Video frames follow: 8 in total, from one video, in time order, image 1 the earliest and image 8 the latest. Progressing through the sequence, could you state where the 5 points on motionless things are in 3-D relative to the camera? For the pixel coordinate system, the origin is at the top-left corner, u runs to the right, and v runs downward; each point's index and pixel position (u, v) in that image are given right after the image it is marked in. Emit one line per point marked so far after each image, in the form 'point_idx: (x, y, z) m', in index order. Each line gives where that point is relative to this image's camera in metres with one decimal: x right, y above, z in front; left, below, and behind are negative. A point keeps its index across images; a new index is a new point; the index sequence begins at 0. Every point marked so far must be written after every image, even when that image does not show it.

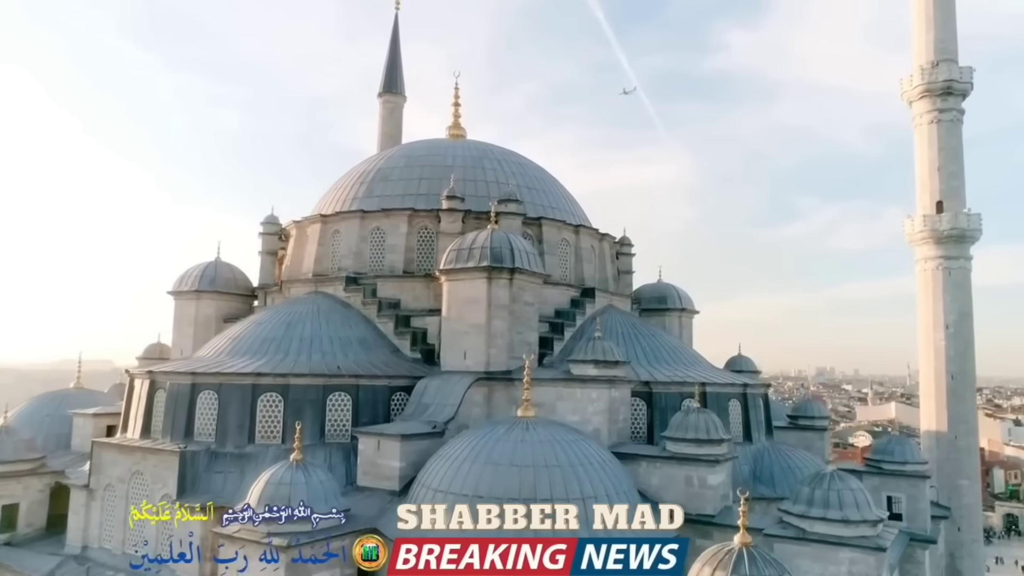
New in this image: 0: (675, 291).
0: (+4.5, -0.1, +18.3) m
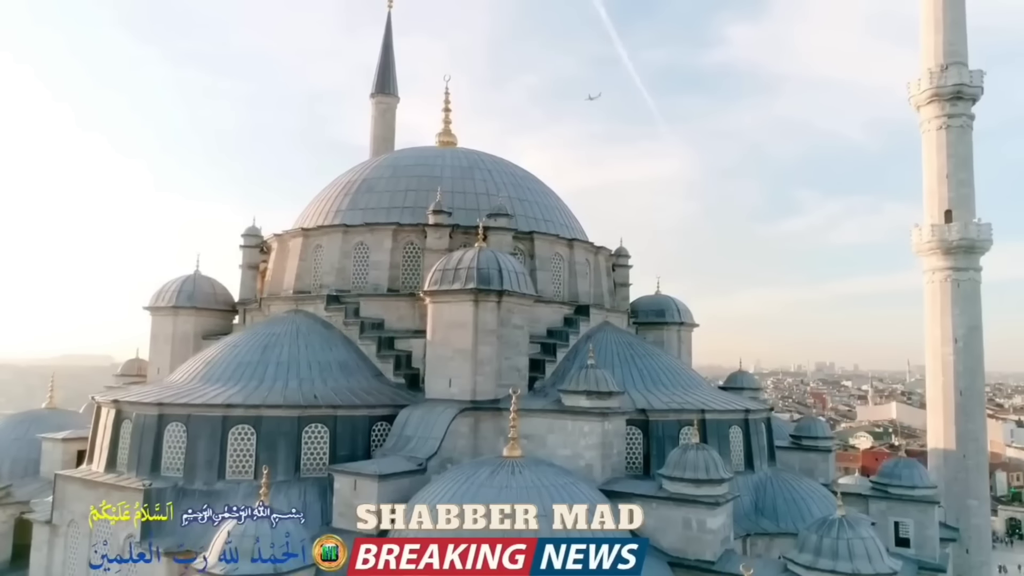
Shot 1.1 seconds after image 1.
0: (+4.3, -0.4, +17.6) m
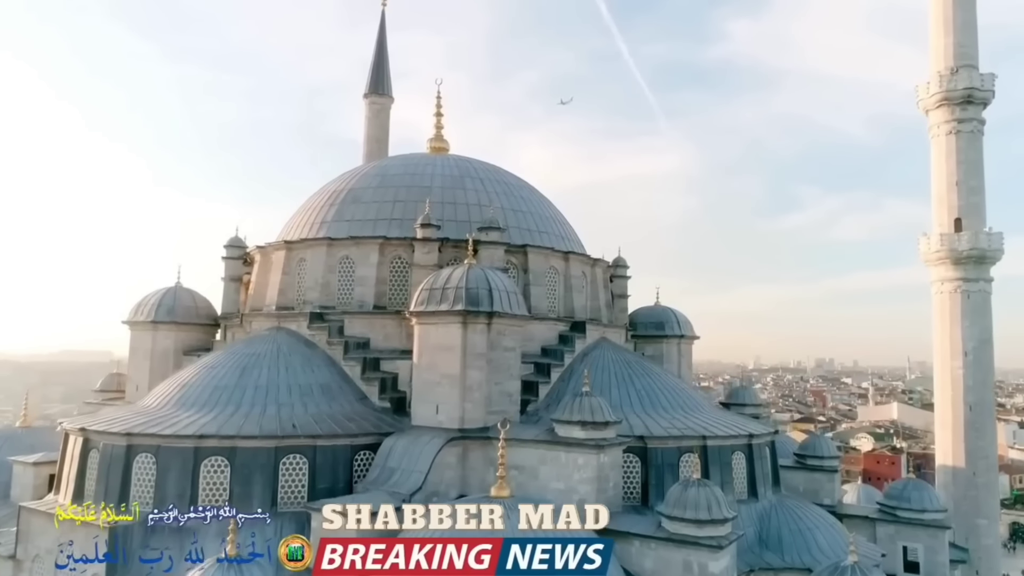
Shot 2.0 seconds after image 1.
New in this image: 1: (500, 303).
0: (+4.1, -0.7, +17.0) m
1: (-0.2, -0.2, +10.6) m
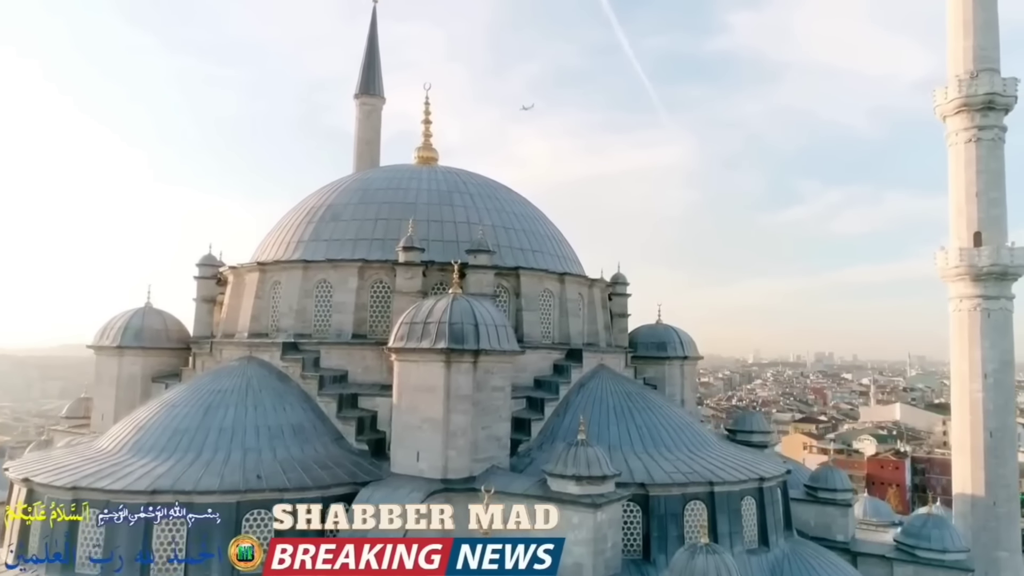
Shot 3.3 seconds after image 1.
0: (+4.0, -1.1, +16.0) m
1: (-0.4, -0.7, +9.6) m
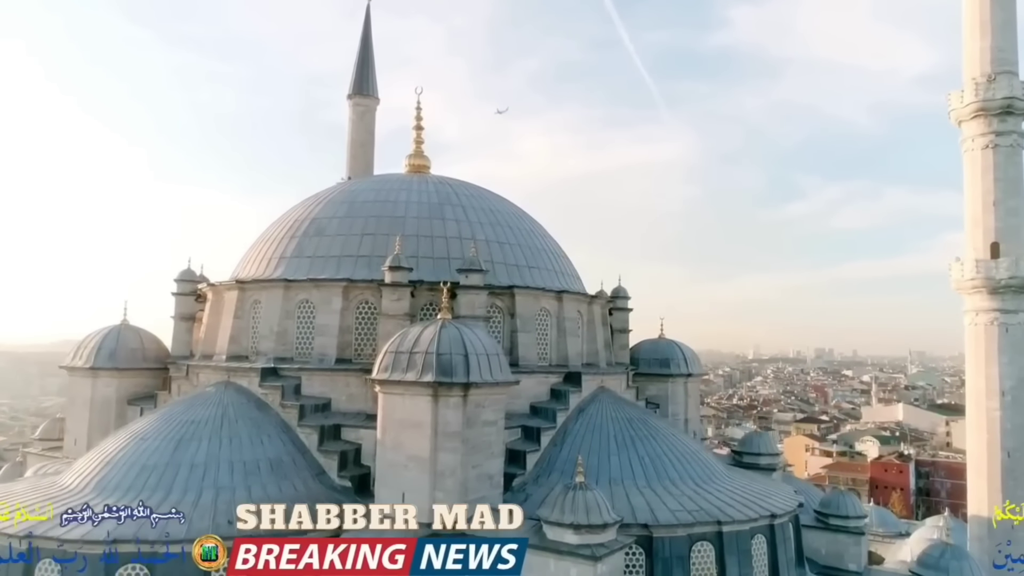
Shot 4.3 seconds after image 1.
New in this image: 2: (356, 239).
0: (+3.9, -1.5, +15.3) m
1: (-0.5, -1.1, +8.9) m
2: (-2.8, +0.9, +11.8) m
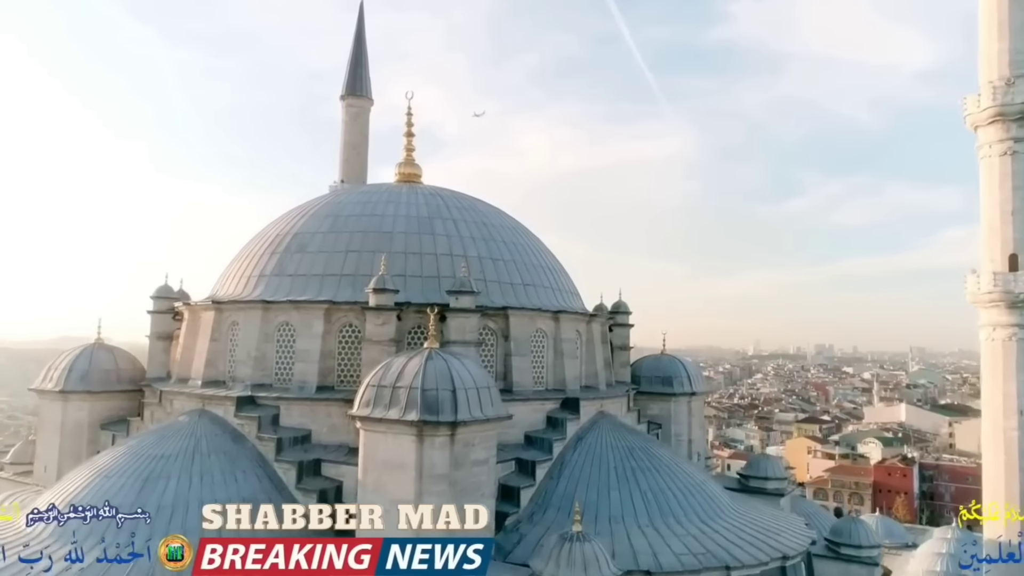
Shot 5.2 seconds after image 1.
0: (+3.8, -1.8, +14.6) m
1: (-0.6, -1.4, +8.2) m
2: (-2.9, +0.5, +11.1) m
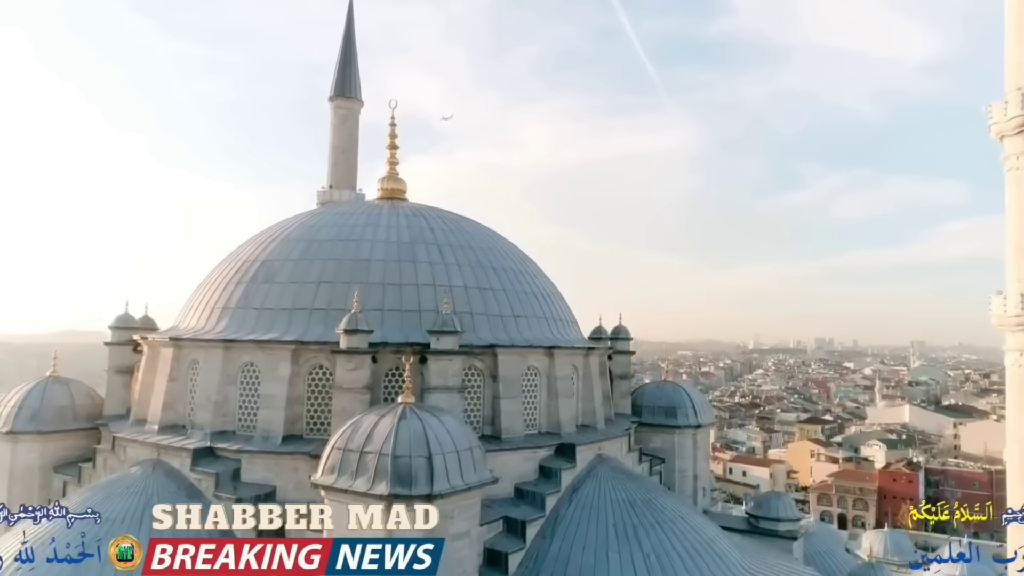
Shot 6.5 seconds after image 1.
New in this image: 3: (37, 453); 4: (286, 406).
0: (+3.6, -2.3, +13.6) m
1: (-0.7, -2.0, +7.2) m
2: (-3.0, 0.0, +10.0) m
3: (-7.9, -2.7, +11.1) m
4: (-3.1, -1.6, +9.2) m
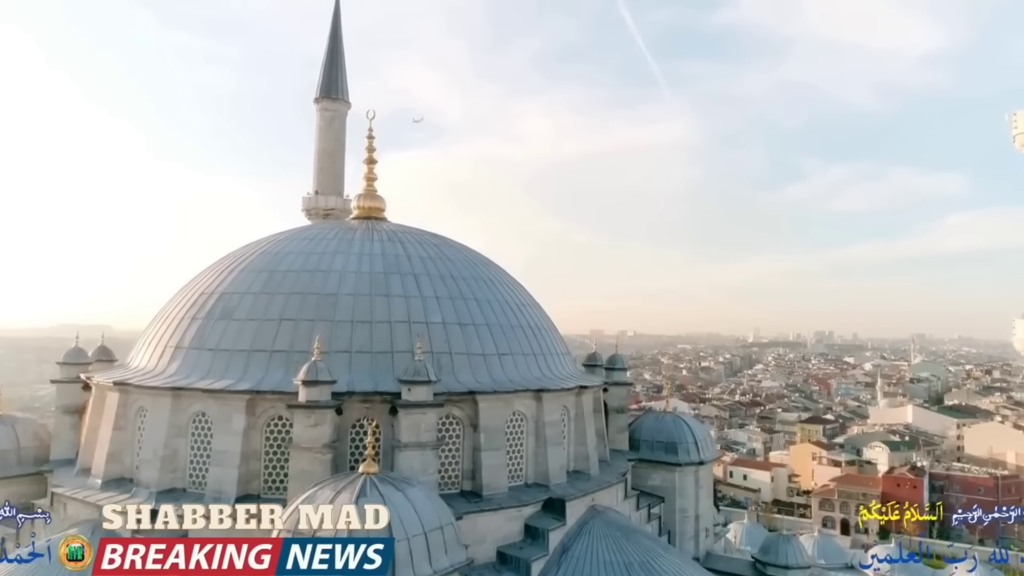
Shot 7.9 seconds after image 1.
0: (+3.4, -2.7, +12.6) m
1: (-1.0, -2.5, +6.2) m
2: (-3.3, -0.5, +9.0) m
3: (-8.1, -3.2, +10.1) m
4: (-3.3, -2.1, +8.2) m
